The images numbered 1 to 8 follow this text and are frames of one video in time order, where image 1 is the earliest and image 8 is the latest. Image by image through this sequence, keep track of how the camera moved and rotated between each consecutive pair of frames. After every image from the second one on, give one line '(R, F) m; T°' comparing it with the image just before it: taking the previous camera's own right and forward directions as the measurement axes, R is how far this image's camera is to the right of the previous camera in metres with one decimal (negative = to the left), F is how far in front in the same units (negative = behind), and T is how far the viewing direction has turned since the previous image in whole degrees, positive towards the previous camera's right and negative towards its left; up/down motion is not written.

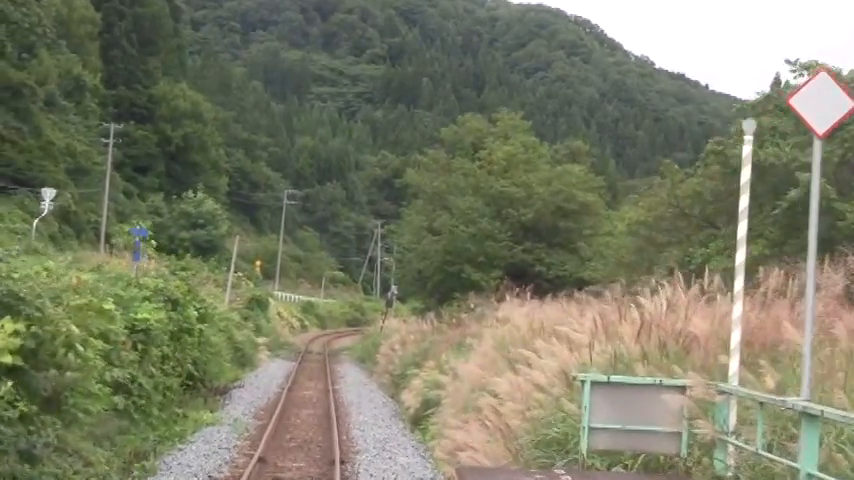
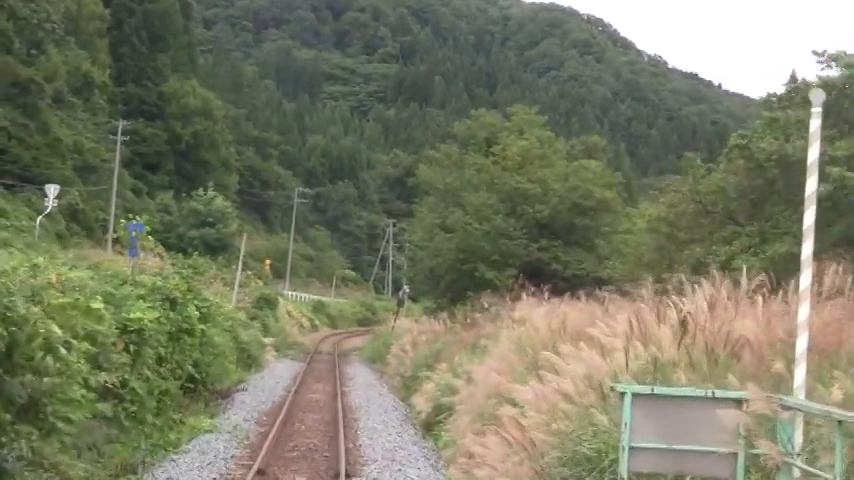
(0.0, +0.8) m; 0°
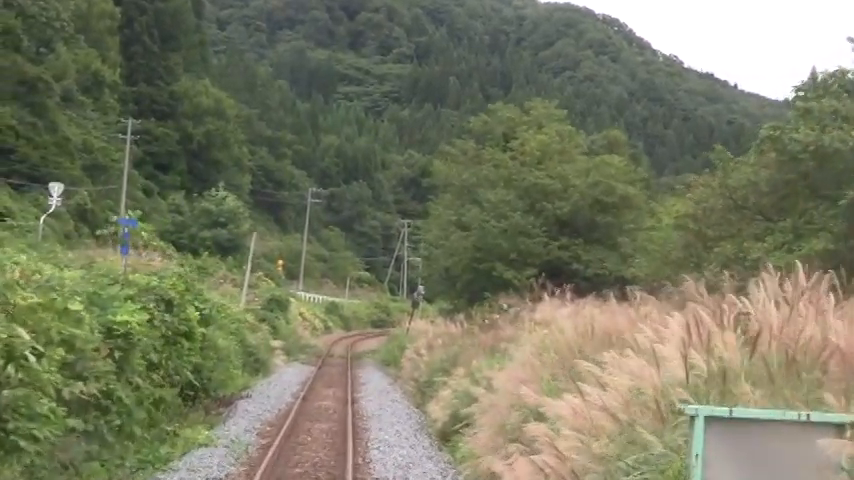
(0.0, +1.0) m; 0°
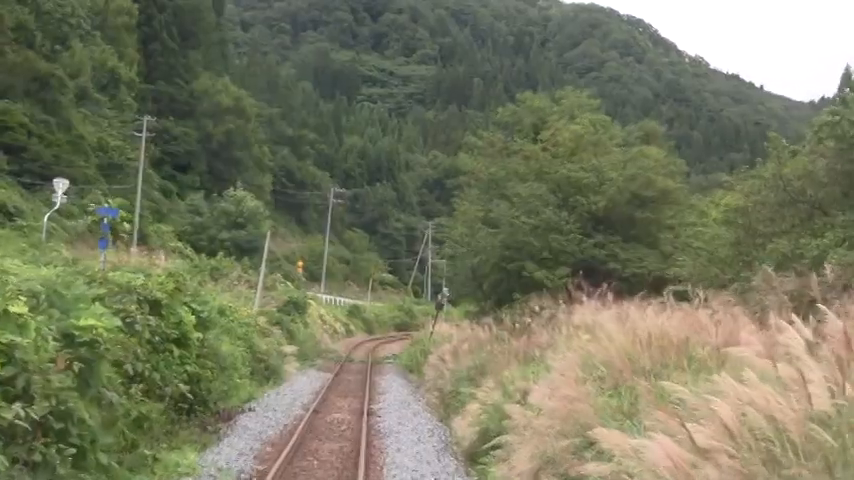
(0.0, +1.7) m; -1°
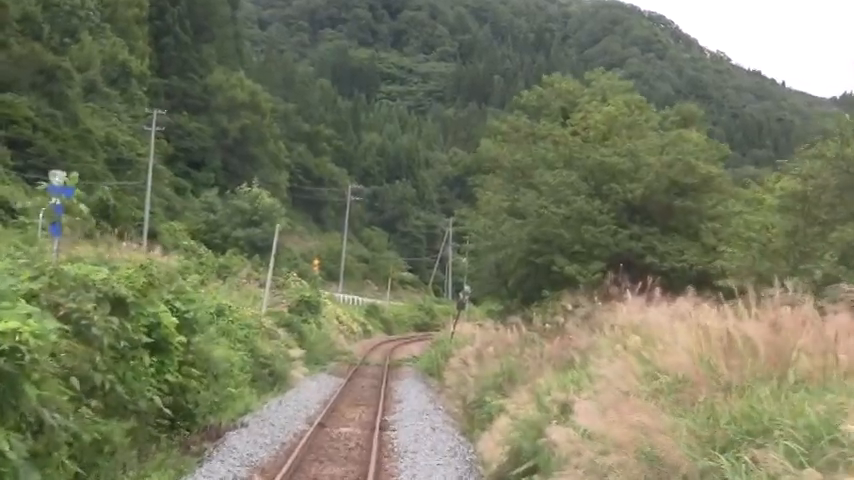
(0.0, +1.9) m; -1°
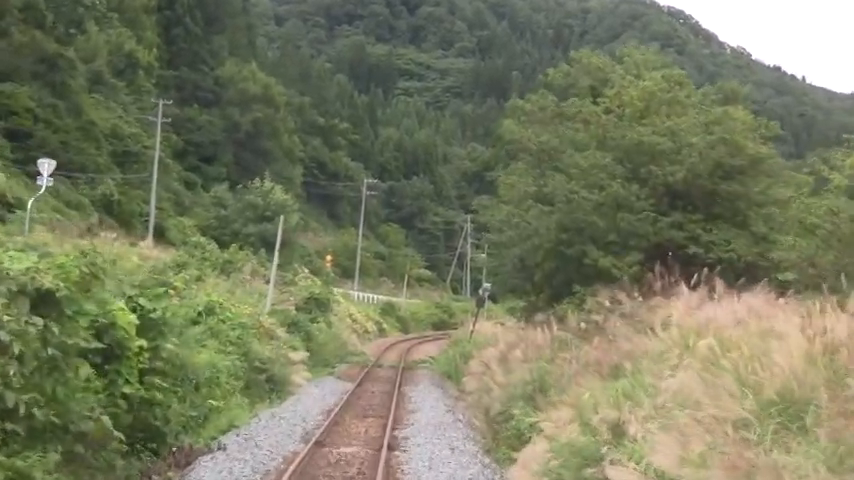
(0.0, +2.1) m; -1°
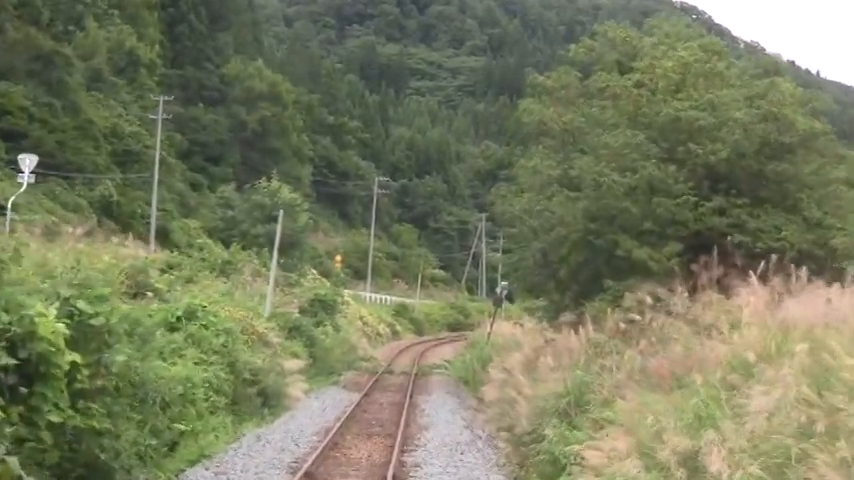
(0.0, +2.0) m; 0°
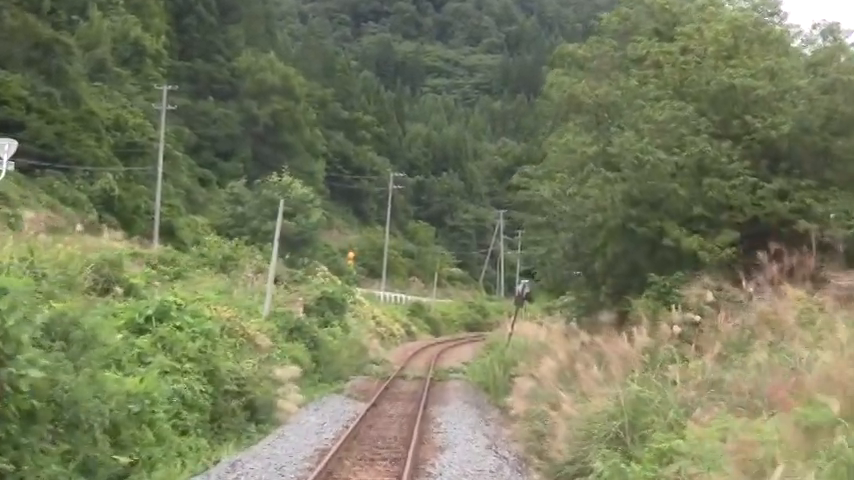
(0.0, +2.1) m; -1°
